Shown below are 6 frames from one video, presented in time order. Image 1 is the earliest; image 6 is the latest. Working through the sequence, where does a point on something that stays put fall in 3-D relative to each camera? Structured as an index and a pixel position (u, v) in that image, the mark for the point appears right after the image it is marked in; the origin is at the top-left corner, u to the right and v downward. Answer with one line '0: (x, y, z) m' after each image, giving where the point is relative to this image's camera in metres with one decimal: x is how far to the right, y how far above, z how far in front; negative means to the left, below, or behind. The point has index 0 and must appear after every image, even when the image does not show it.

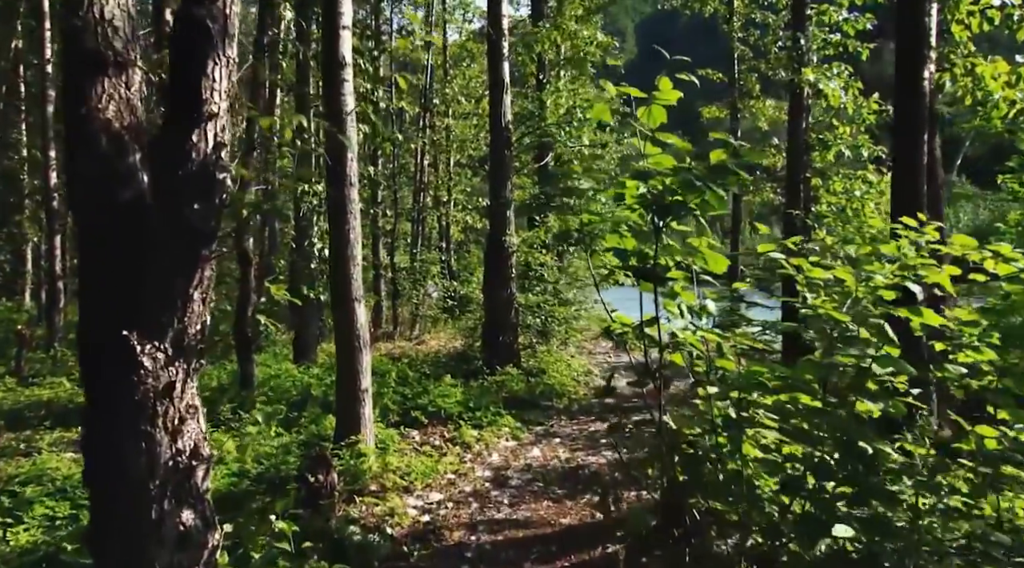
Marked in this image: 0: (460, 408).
0: (-0.5, -1.3, +10.4) m
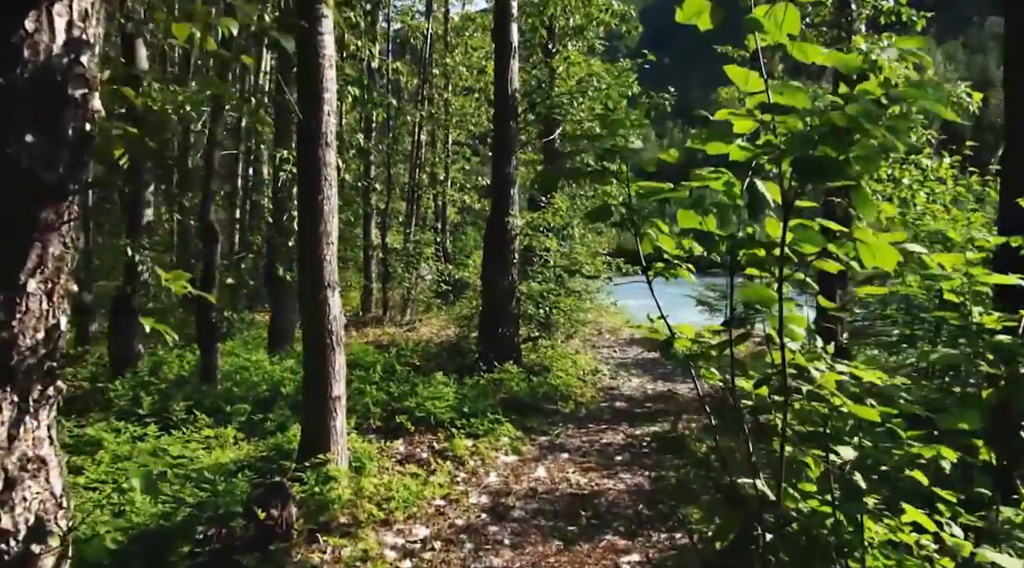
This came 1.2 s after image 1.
0: (-0.5, -1.2, +9.0) m
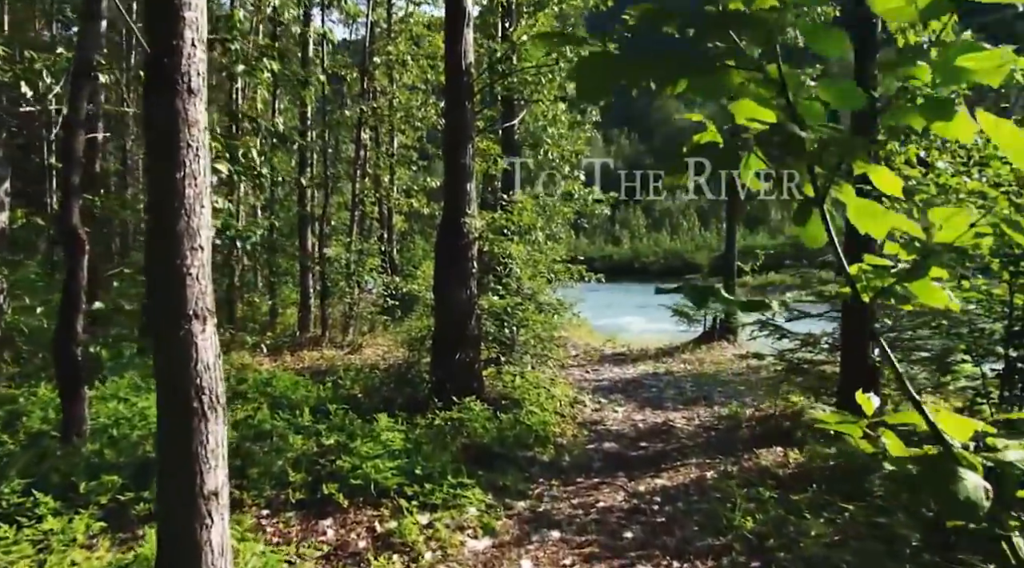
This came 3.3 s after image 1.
0: (-0.7, -1.3, +6.8) m
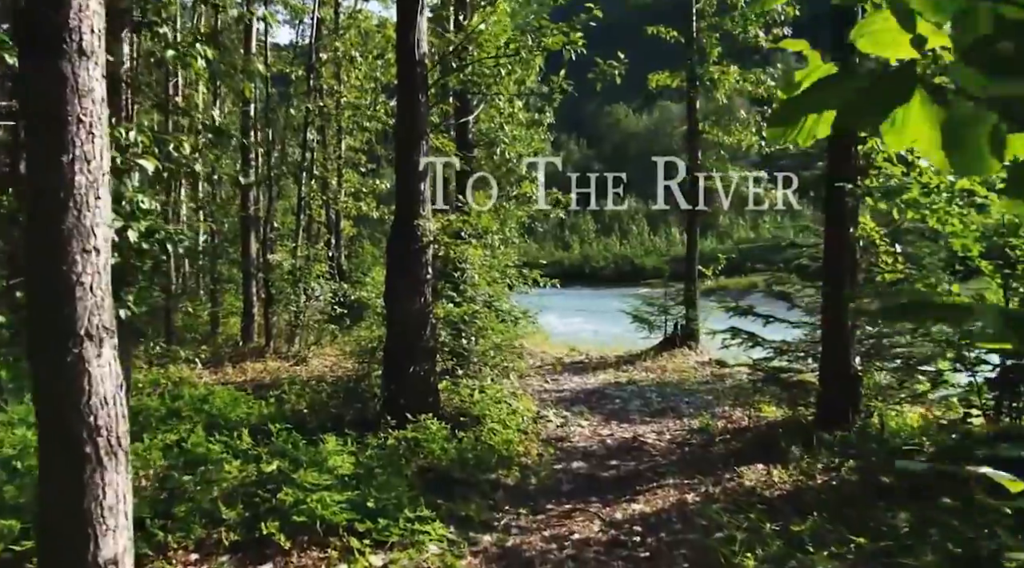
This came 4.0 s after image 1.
0: (-1.0, -1.3, +6.0) m
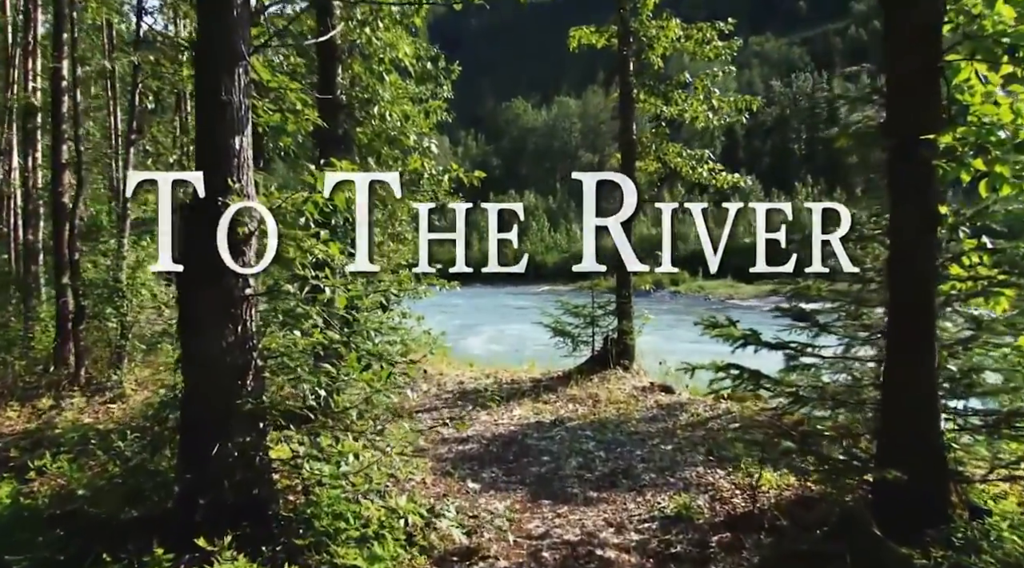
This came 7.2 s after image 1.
0: (-1.3, -1.5, +2.0) m
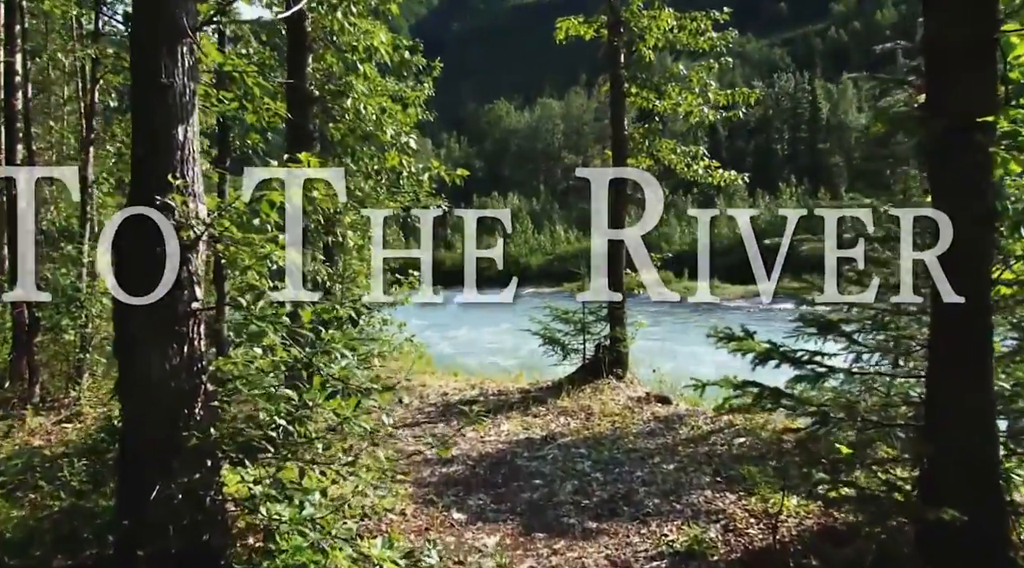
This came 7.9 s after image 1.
0: (-1.3, -1.5, +1.2) m
